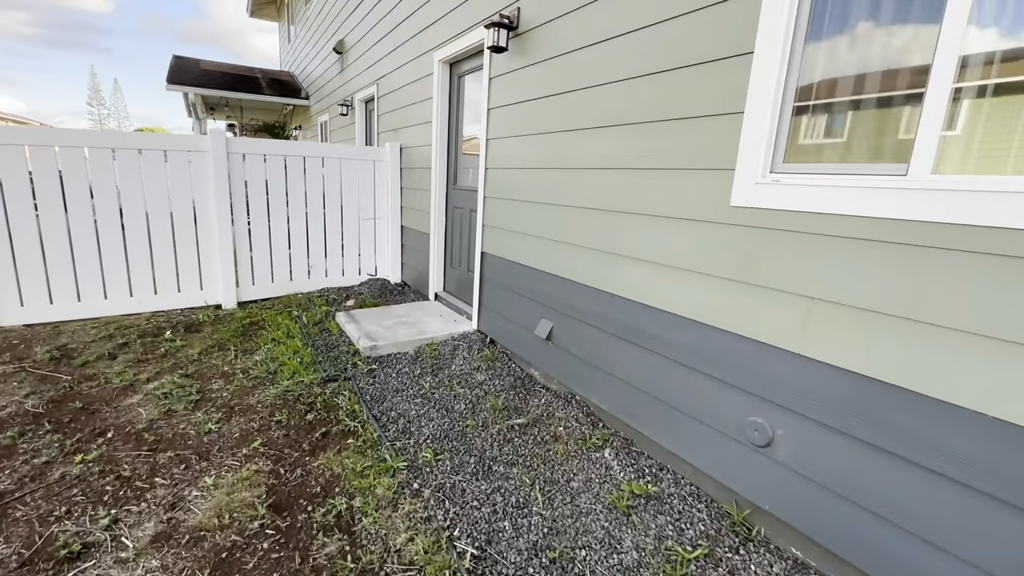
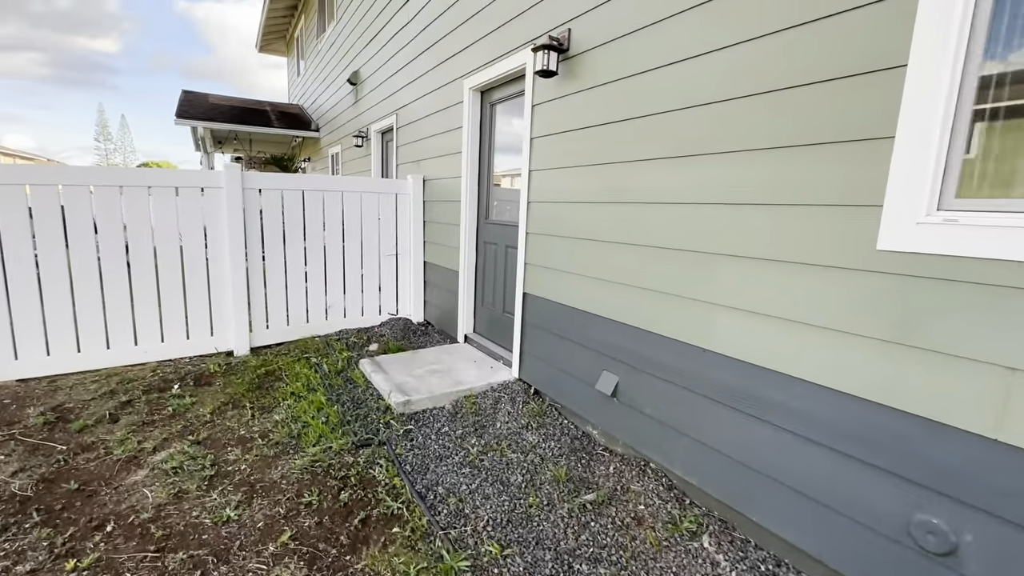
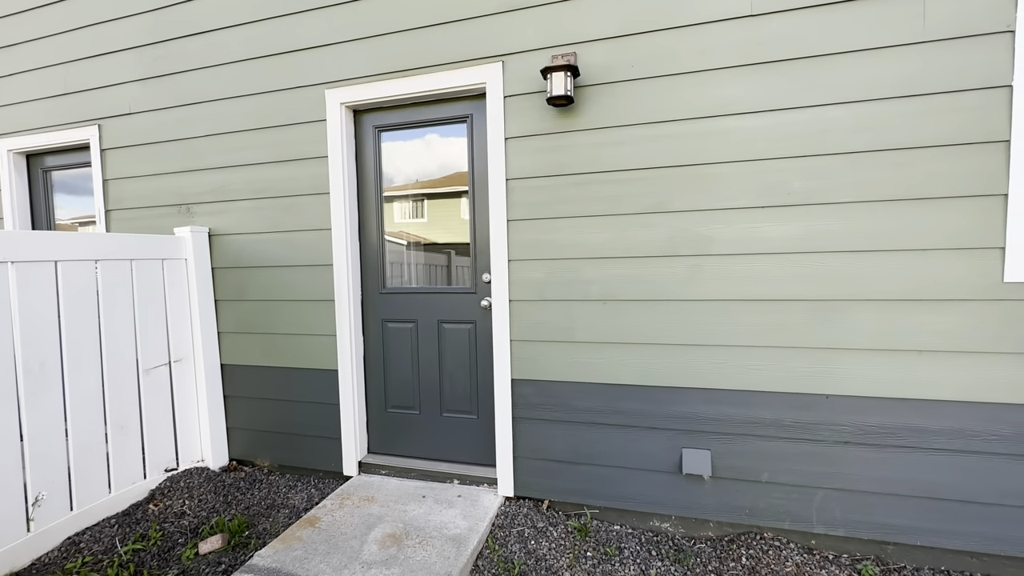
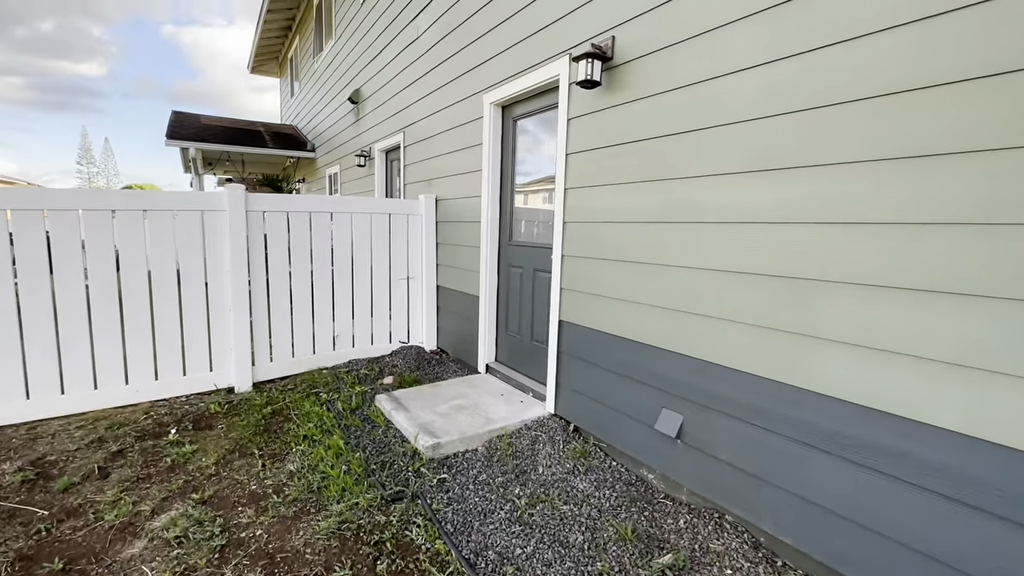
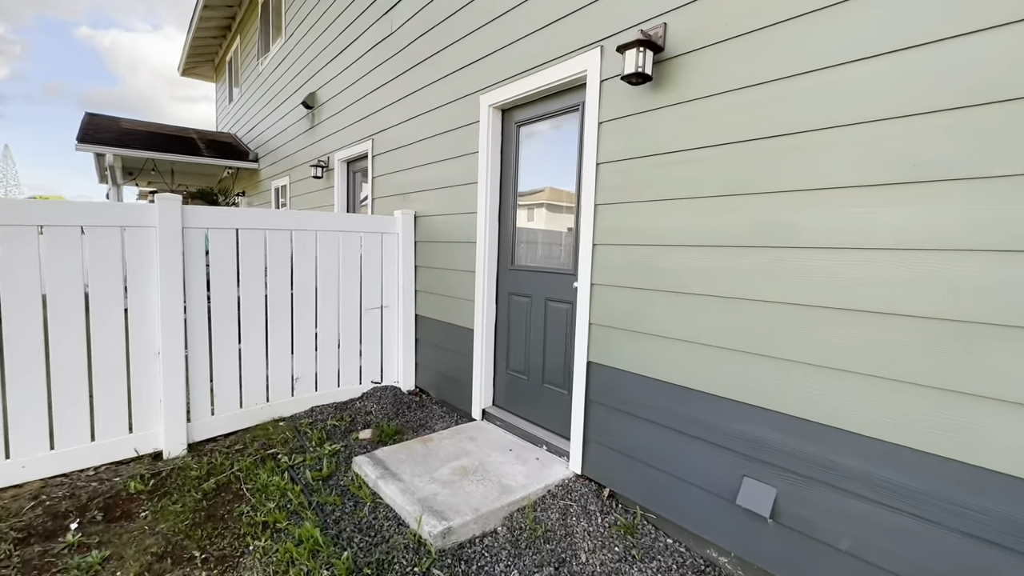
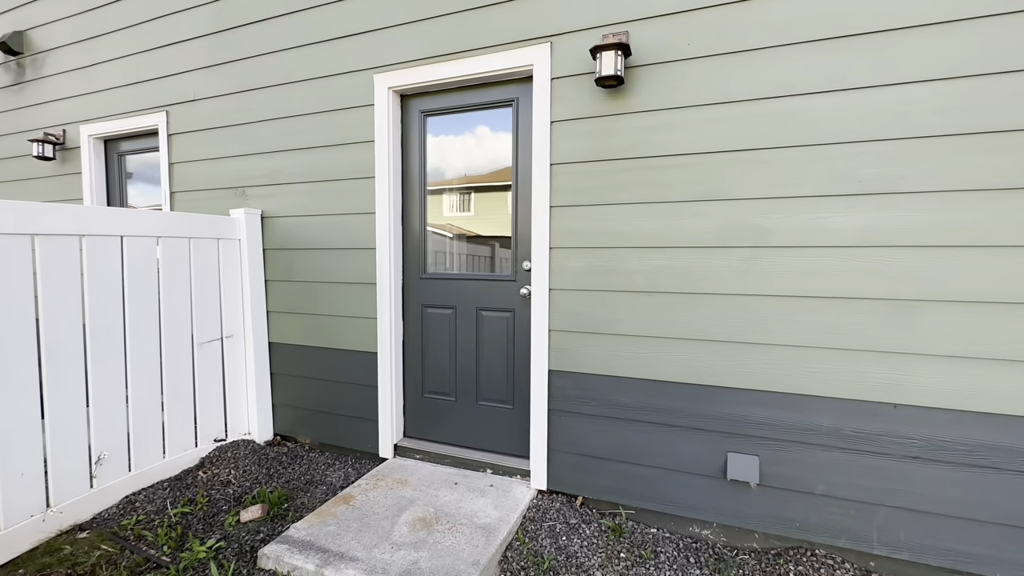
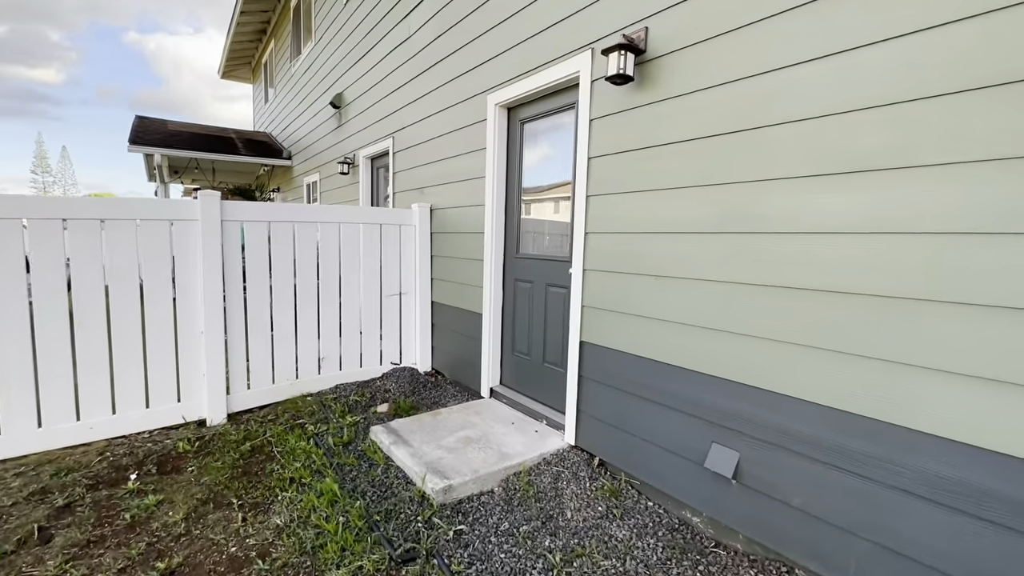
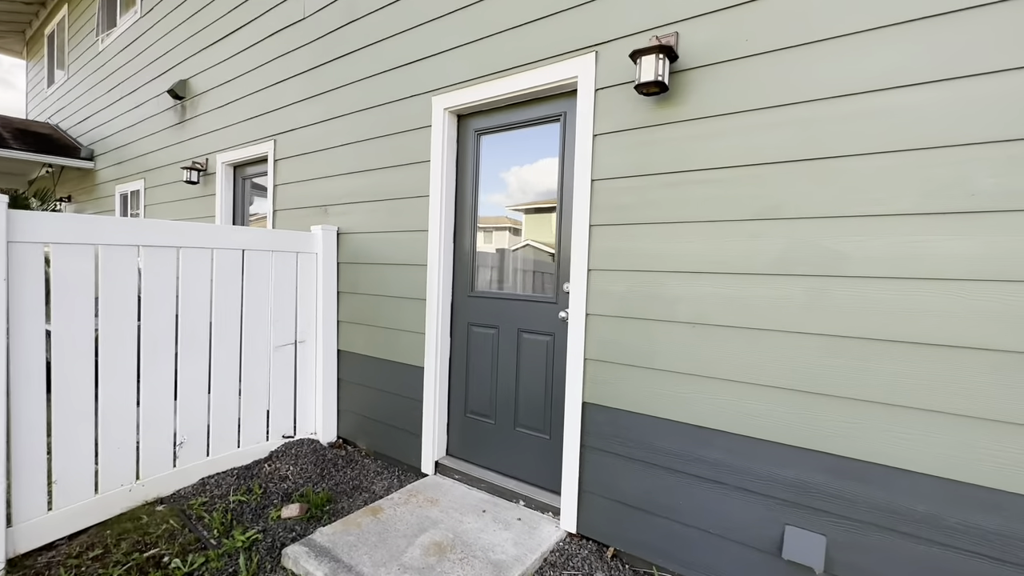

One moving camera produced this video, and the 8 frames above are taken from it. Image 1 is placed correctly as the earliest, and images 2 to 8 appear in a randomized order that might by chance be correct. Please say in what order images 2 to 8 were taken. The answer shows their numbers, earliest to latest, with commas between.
2, 4, 7, 5, 8, 6, 3
